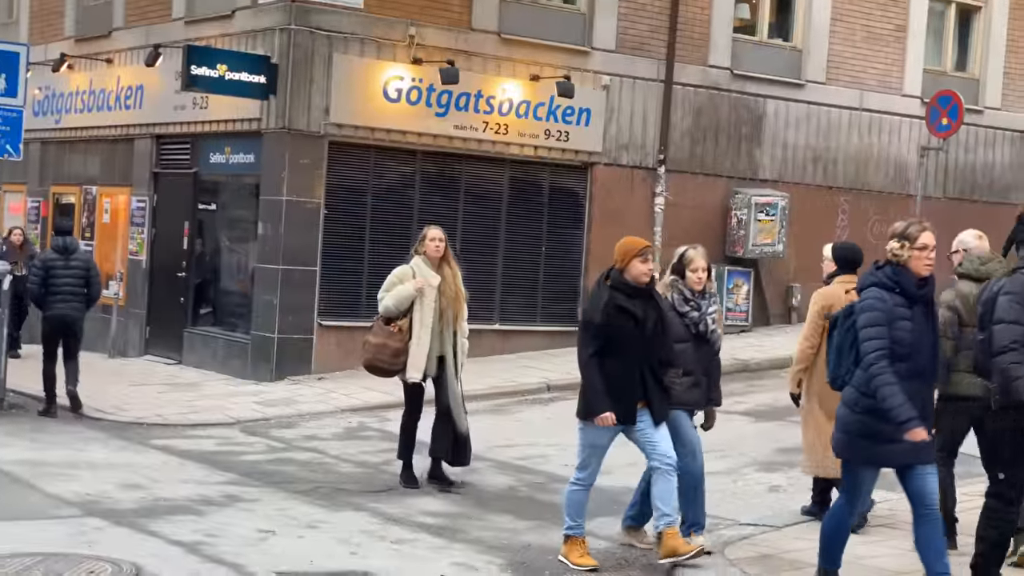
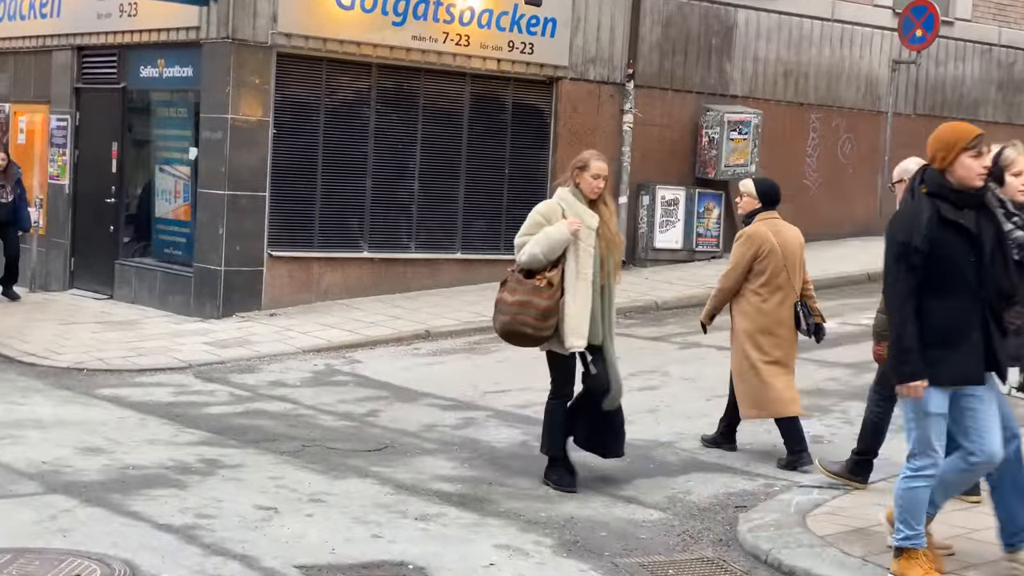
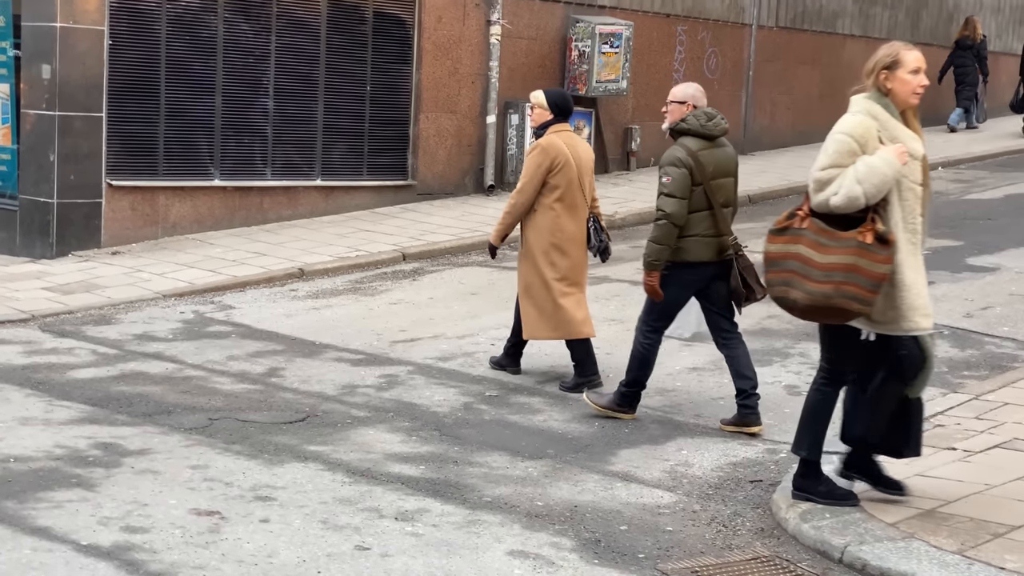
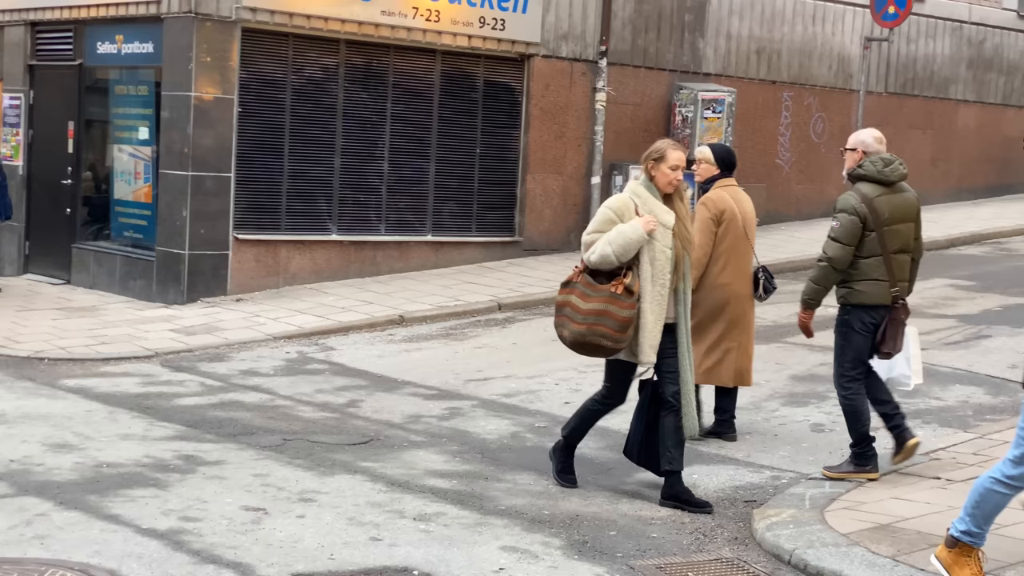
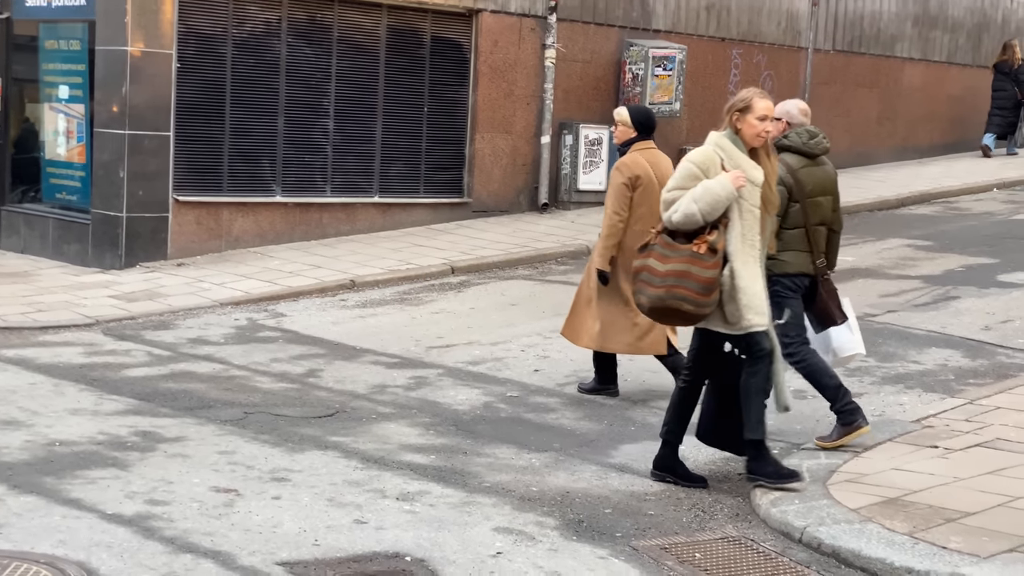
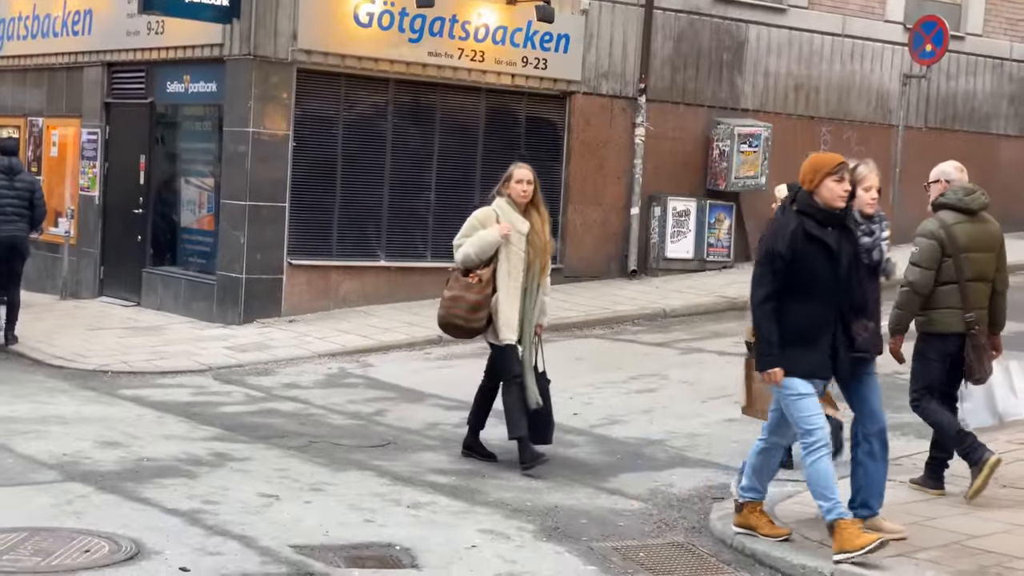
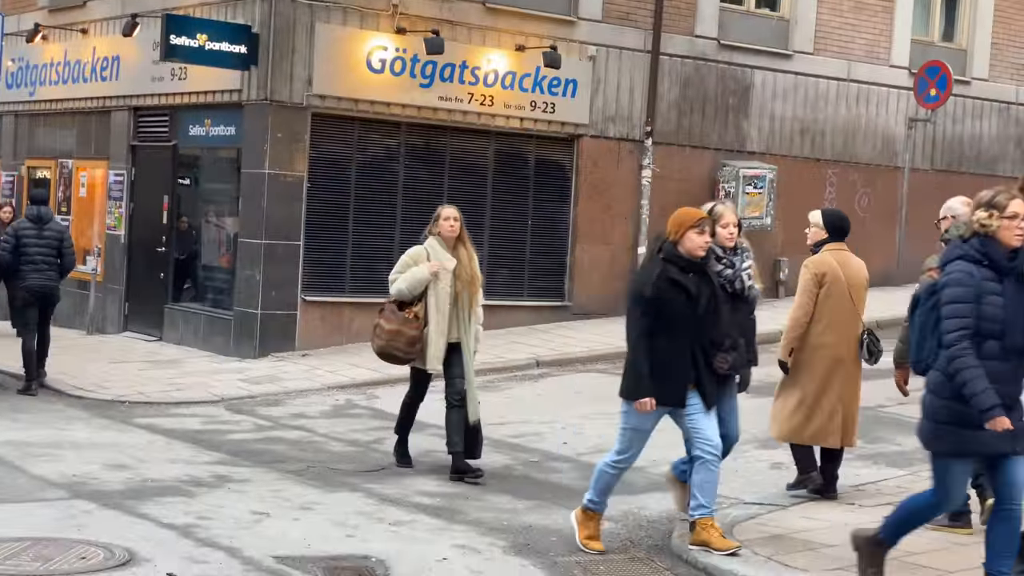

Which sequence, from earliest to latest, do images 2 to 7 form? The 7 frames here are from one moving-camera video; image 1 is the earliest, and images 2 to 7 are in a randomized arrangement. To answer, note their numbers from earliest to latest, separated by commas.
7, 6, 2, 4, 5, 3
